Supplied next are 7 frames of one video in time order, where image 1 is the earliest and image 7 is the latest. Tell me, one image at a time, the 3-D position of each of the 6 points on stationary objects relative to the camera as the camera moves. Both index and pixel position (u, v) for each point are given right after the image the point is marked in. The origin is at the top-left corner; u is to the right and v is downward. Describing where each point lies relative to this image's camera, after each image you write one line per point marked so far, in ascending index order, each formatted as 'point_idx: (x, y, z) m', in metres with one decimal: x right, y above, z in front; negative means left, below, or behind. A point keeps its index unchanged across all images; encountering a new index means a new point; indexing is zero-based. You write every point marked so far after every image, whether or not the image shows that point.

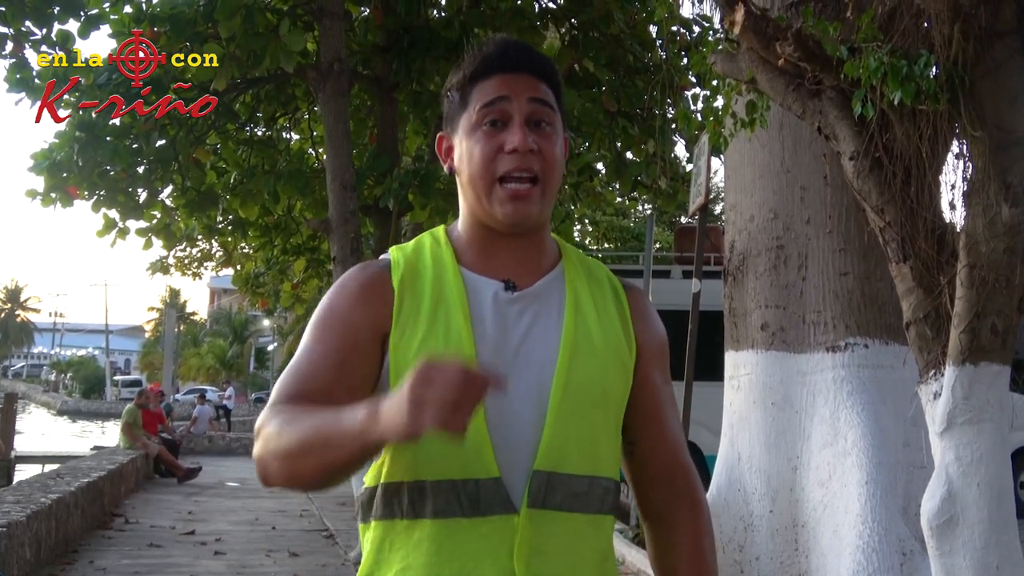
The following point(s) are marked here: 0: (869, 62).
0: (+1.4, +0.9, +4.5) m
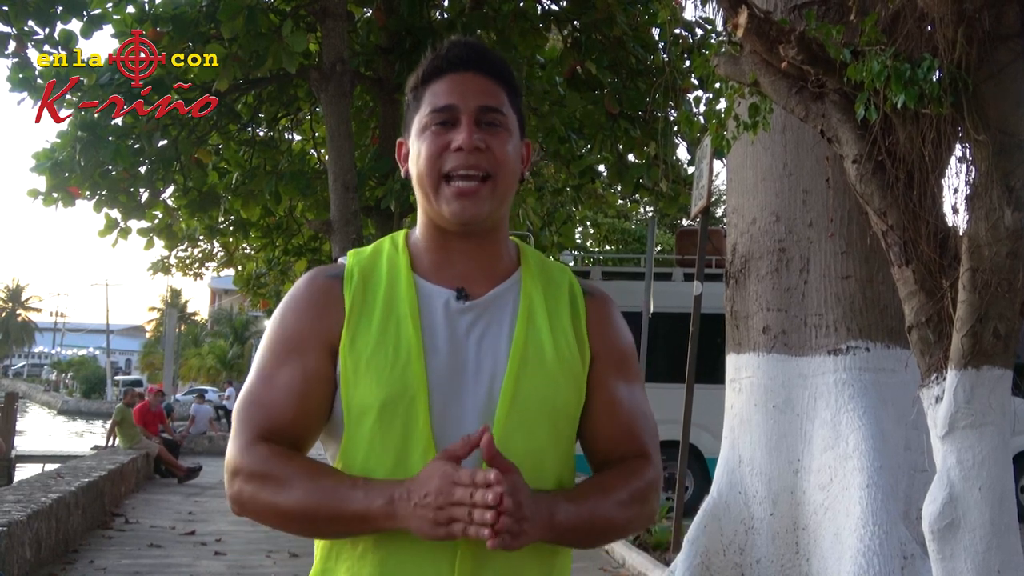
0: (+1.4, +0.9, +4.5) m
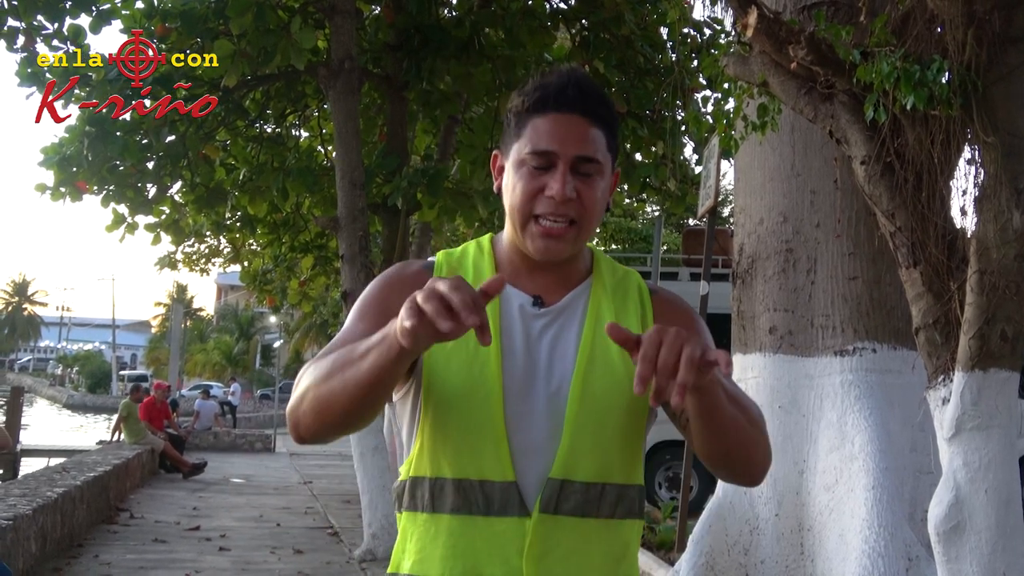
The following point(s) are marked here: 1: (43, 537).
0: (+1.5, +0.9, +4.5) m
1: (-3.2, -1.7, +7.6) m
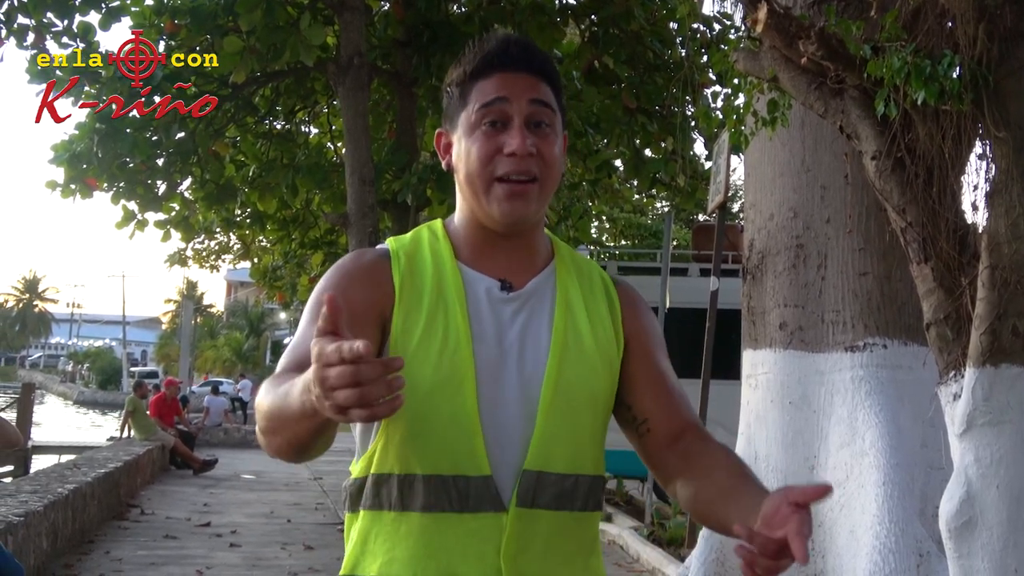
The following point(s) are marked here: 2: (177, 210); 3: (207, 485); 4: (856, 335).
0: (+1.5, +0.9, +4.4) m
1: (-3.1, -1.7, +7.6) m
2: (-3.1, +0.7, +10.5) m
3: (-4.2, -2.7, +15.5) m
4: (+1.5, -0.2, +5.0) m
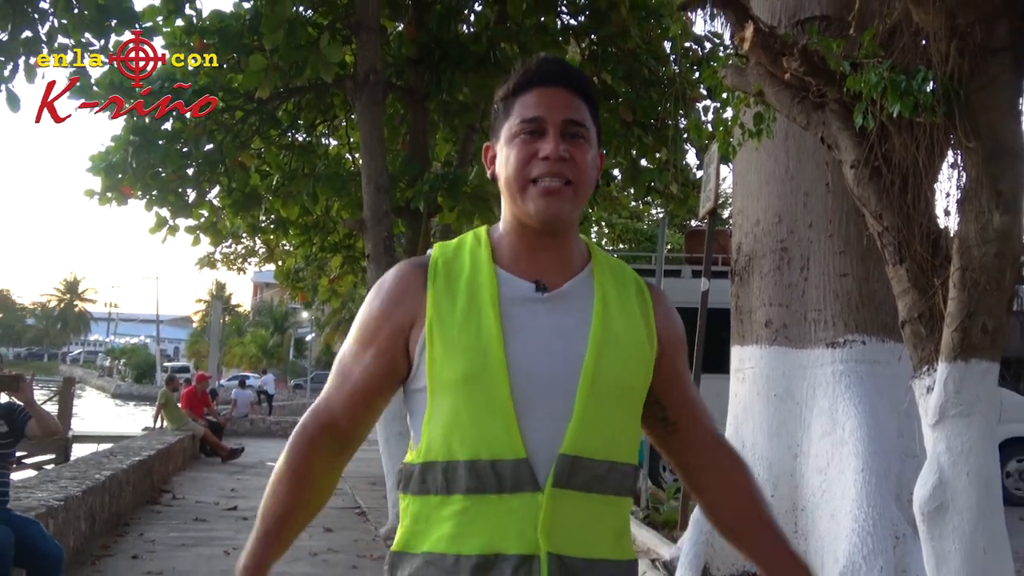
0: (+1.5, +0.9, +4.8) m
1: (-3.0, -1.7, +8.1) m
2: (-3.0, +0.7, +11.0) m
3: (-4.0, -2.7, +15.9) m
4: (+1.5, -0.2, +5.4) m
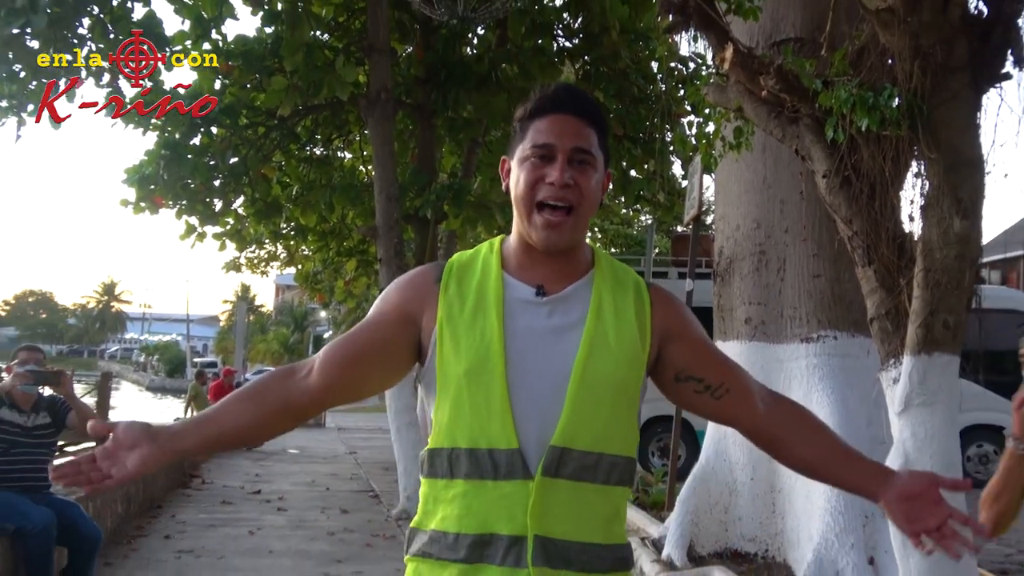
0: (+1.5, +0.9, +5.3) m
1: (-3.0, -1.7, +8.6) m
2: (-3.0, +0.7, +11.5) m
3: (-3.9, -2.7, +16.4) m
4: (+1.5, -0.2, +5.8) m
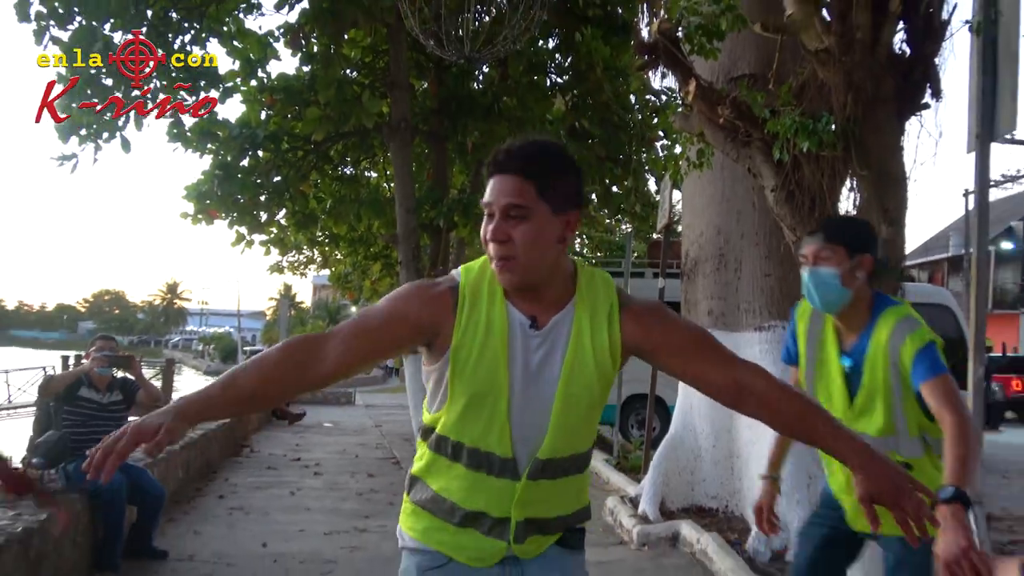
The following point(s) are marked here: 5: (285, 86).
0: (+1.5, +0.9, +6.4) m
1: (-2.9, -1.7, +9.7) m
2: (-2.9, +0.6, +12.7) m
3: (-3.6, -2.8, +17.6) m
4: (+1.5, -0.2, +6.9) m
5: (-2.2, +2.1, +10.6) m
